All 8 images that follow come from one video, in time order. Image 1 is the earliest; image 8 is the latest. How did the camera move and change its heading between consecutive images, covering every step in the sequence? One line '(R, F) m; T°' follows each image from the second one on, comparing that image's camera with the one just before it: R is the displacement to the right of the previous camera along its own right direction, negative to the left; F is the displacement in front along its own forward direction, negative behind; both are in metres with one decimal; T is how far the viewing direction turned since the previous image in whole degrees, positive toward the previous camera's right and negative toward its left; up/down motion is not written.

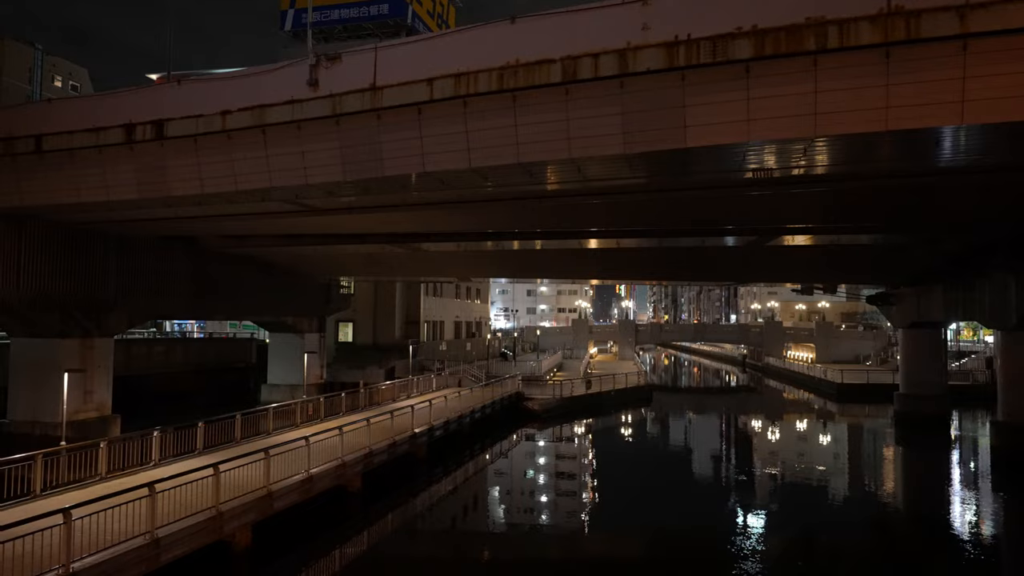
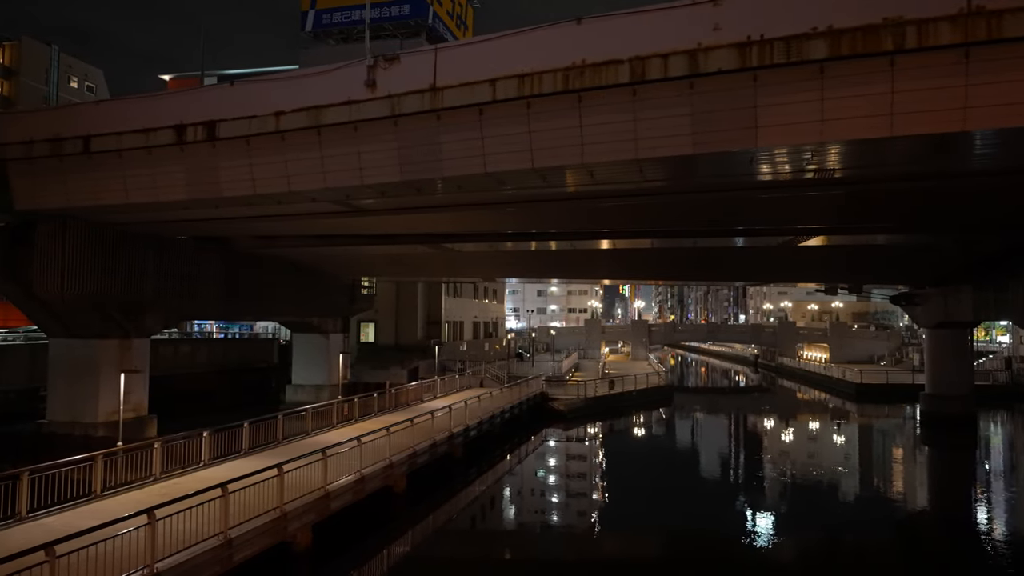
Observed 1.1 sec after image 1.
(-0.6, 0.0) m; 0°
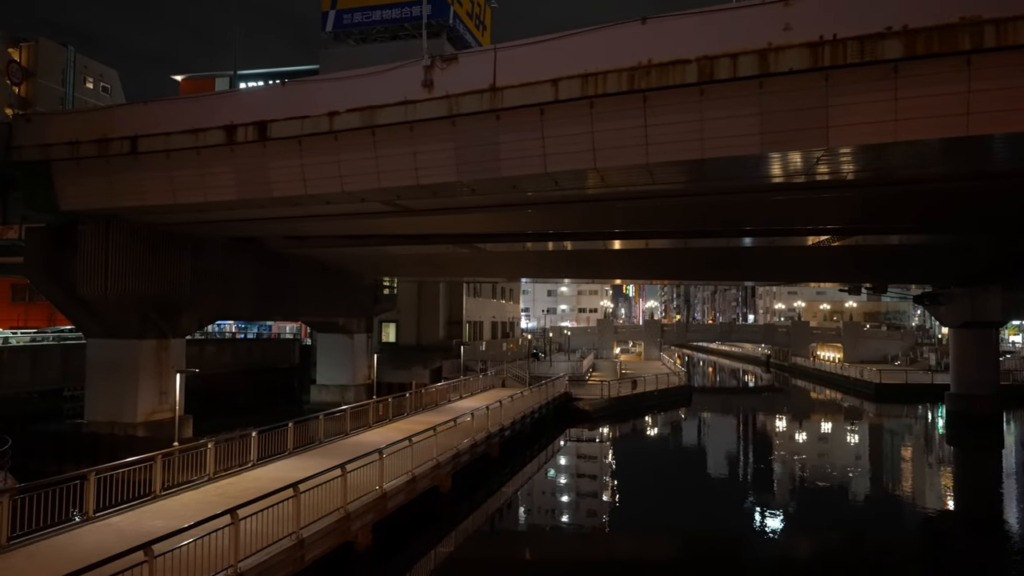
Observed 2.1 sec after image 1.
(-0.6, 0.0) m; 0°
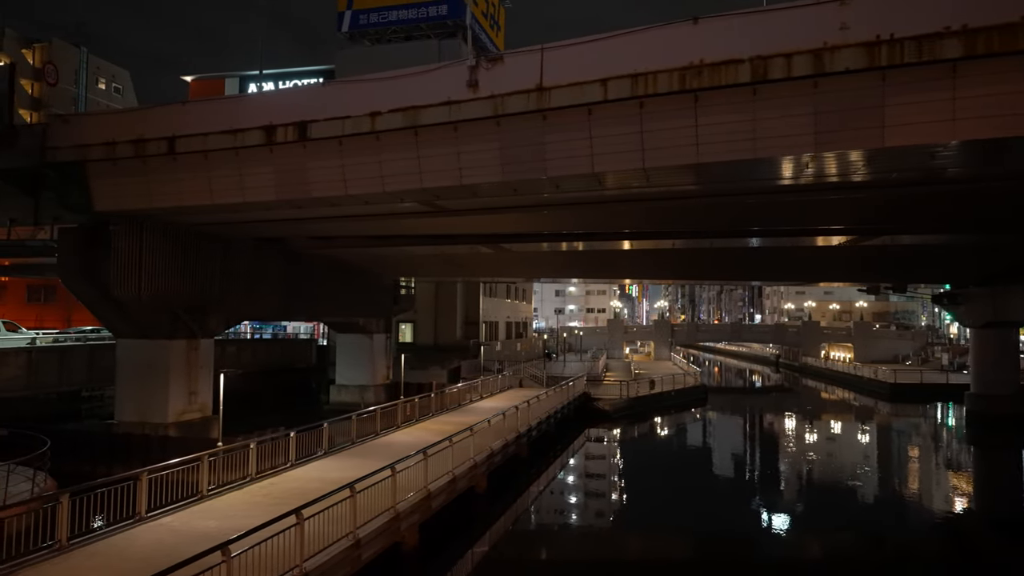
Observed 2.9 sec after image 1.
(-0.4, 0.0) m; 0°
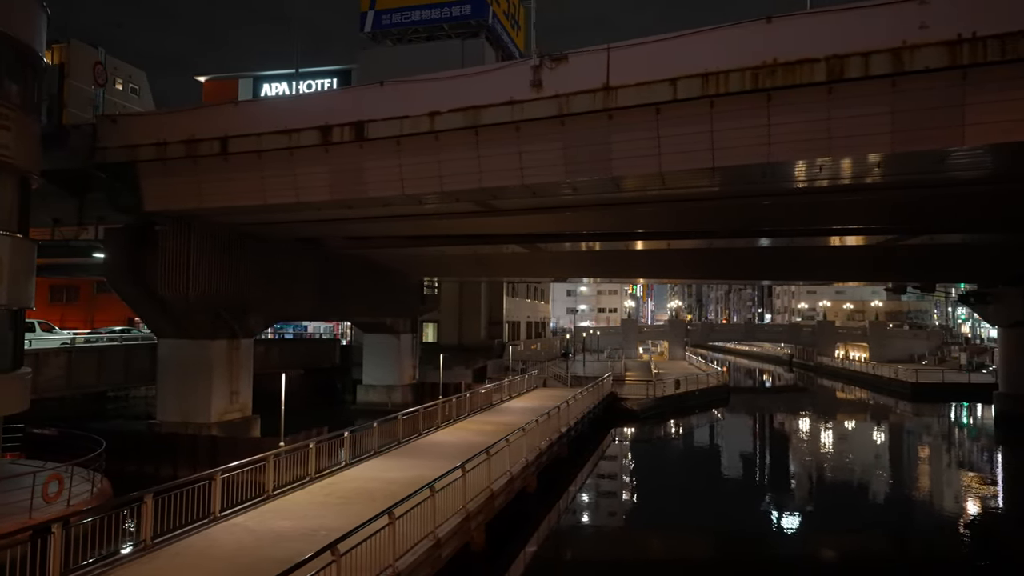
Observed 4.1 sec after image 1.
(-0.6, 0.0) m; 0°
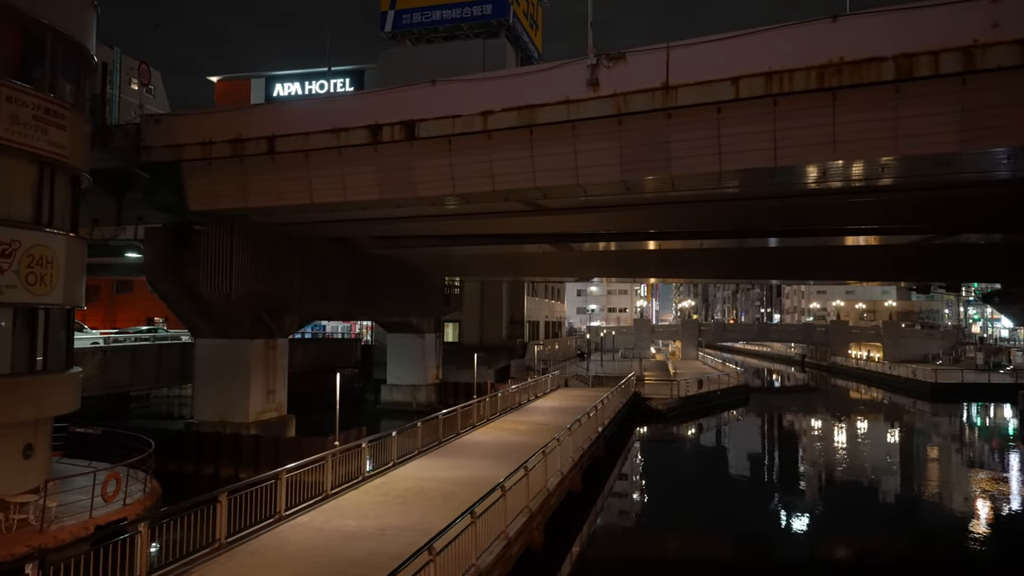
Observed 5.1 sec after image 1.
(-0.6, 0.0) m; 0°
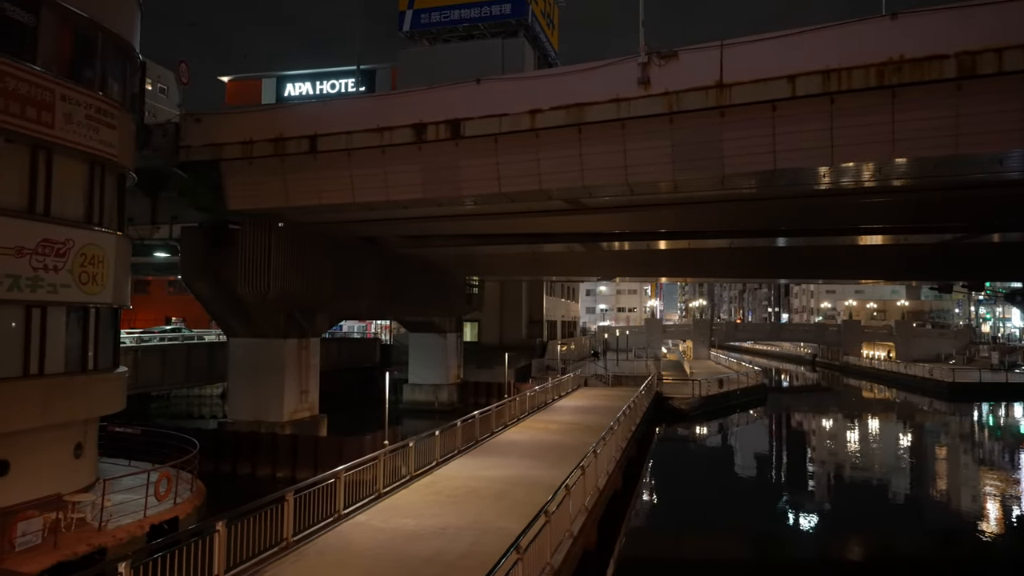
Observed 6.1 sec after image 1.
(-0.5, 0.0) m; 0°
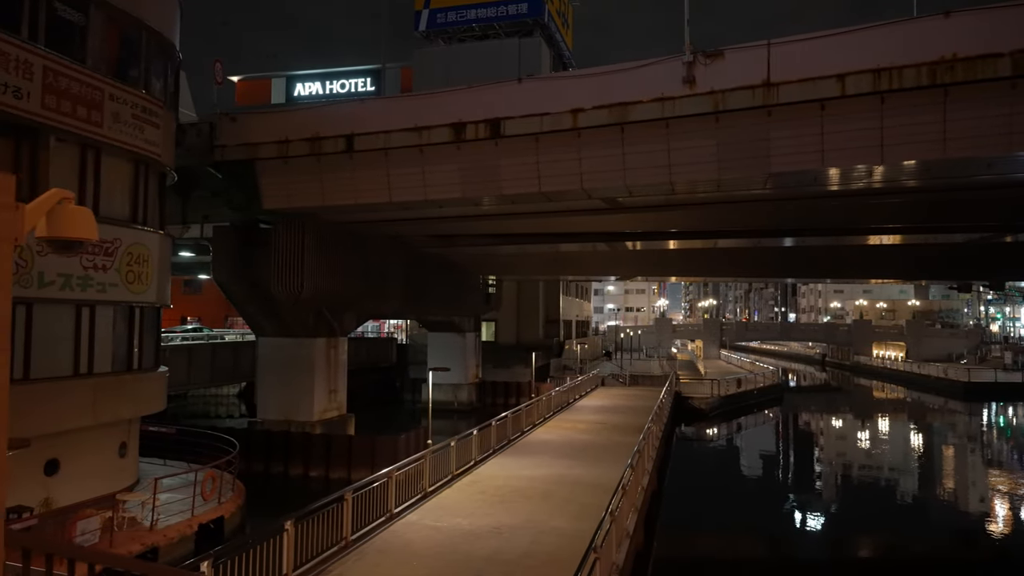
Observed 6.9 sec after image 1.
(-0.4, 0.0) m; 0°
